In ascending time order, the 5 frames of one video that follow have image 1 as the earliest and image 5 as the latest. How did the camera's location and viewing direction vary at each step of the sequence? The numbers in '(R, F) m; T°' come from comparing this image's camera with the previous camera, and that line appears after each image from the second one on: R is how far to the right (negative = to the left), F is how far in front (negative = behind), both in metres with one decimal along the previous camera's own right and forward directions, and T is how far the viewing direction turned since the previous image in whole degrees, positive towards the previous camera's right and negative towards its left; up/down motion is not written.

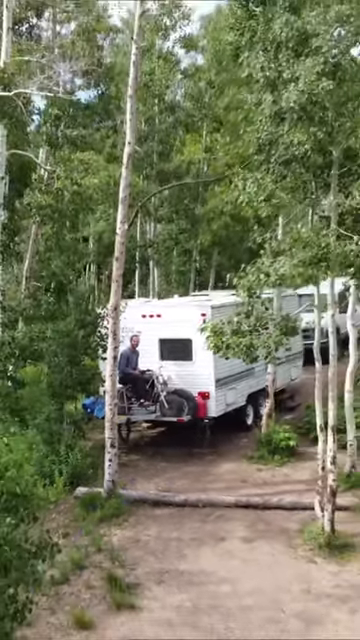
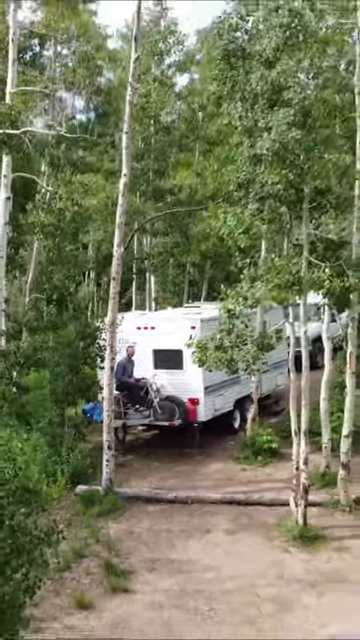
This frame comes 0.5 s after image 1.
(+0.1, -0.9) m; 0°
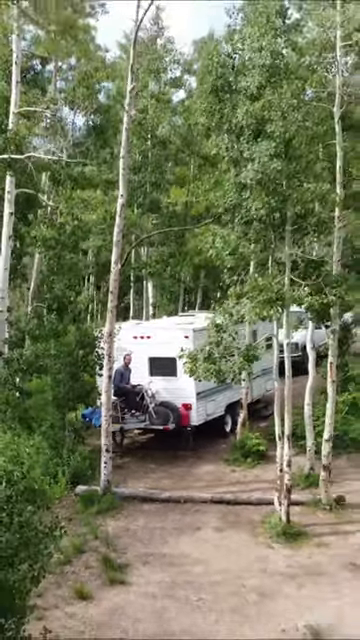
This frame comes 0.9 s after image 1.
(+0.1, -0.6) m; 0°
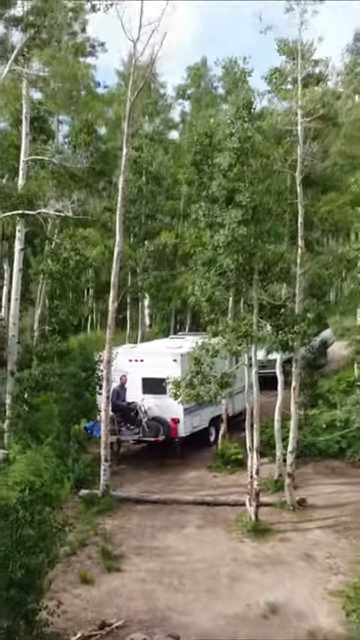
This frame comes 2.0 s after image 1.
(+0.2, -1.7) m; 0°
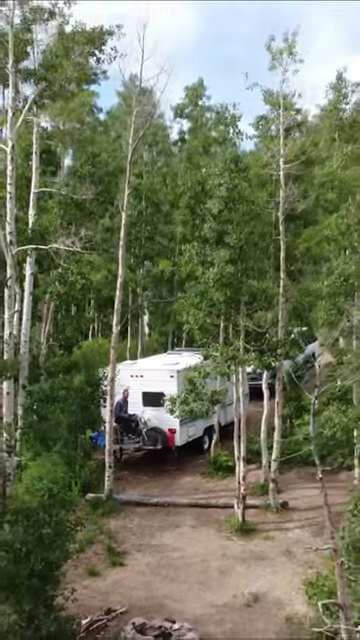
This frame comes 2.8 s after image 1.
(0.0, -1.3) m; 0°
